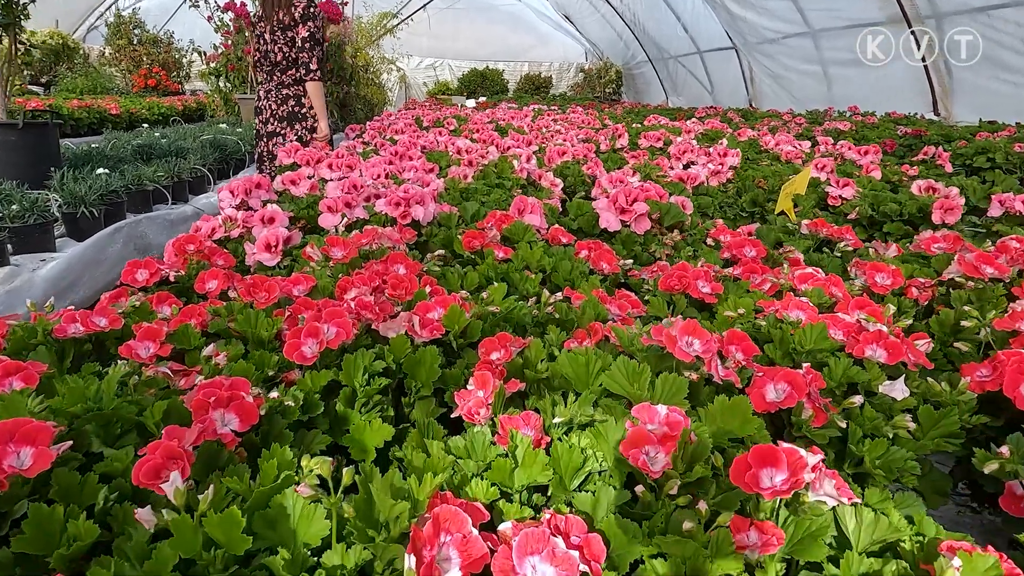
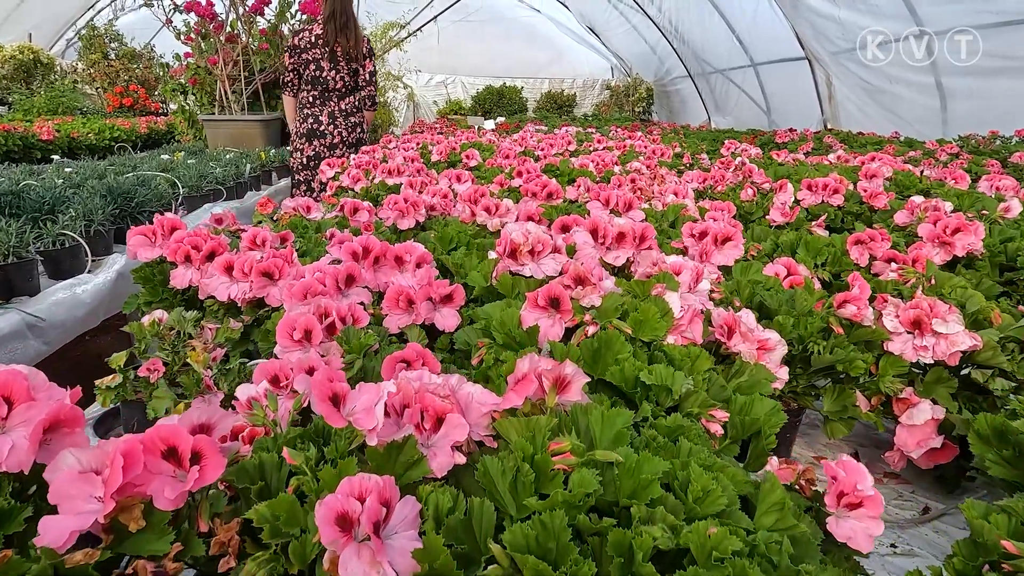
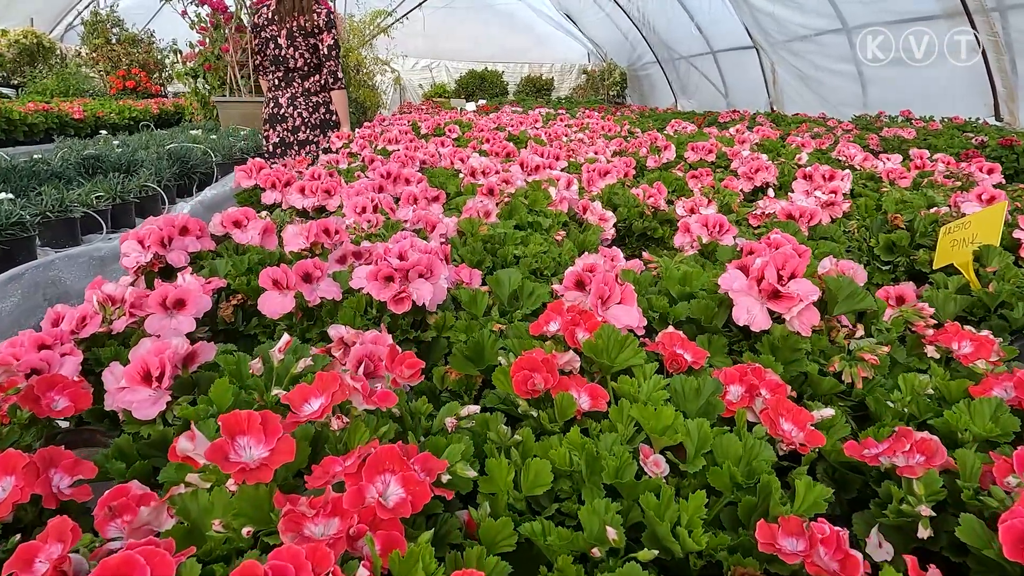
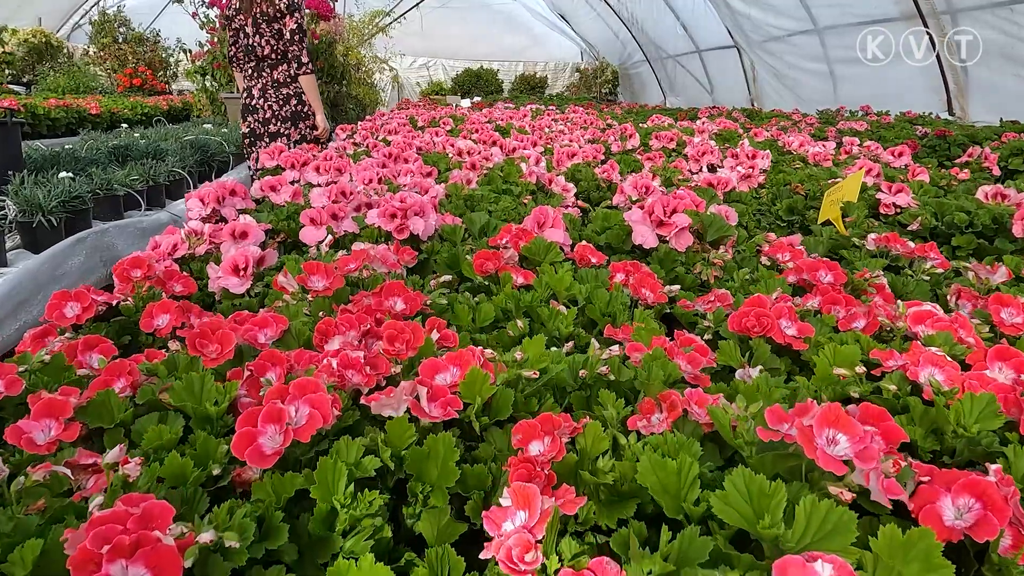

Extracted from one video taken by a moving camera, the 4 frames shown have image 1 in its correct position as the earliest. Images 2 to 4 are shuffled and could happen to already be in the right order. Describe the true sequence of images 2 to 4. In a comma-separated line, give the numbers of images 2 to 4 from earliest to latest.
4, 3, 2
